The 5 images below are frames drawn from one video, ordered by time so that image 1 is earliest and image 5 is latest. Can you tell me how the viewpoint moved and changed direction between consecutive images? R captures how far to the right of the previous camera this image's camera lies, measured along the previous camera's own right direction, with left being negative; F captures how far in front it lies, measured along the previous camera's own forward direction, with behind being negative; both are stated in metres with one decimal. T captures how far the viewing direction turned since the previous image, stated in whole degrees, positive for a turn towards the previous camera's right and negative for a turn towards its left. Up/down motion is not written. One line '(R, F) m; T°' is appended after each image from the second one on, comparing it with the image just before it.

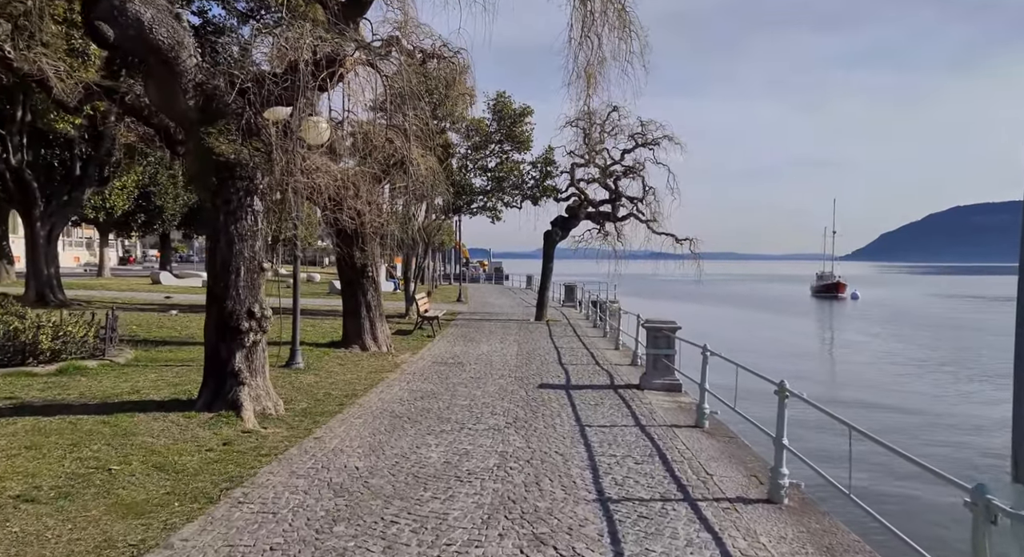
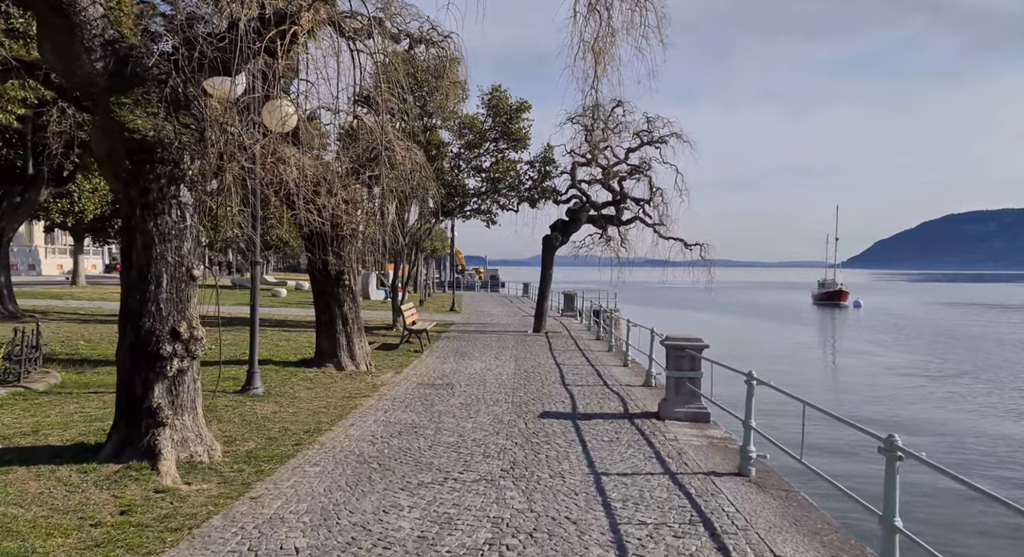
(0.0, +1.7) m; 0°
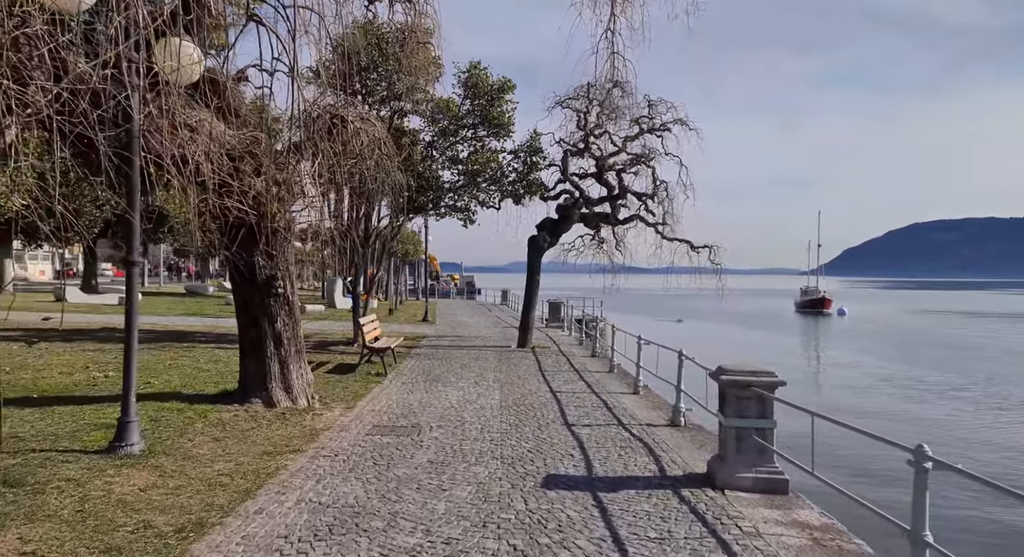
(-0.1, +2.8) m; +2°
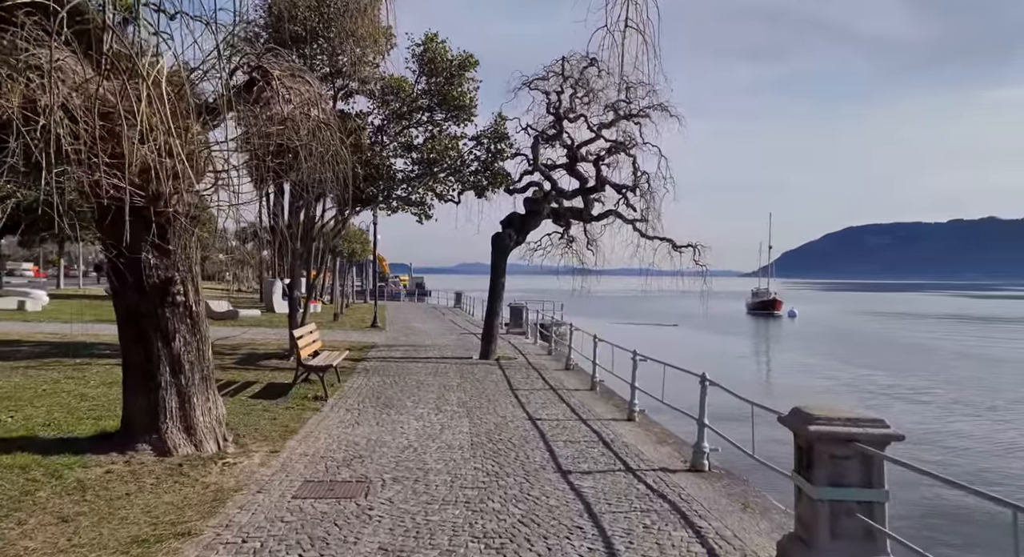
(-0.3, +2.1) m; +4°
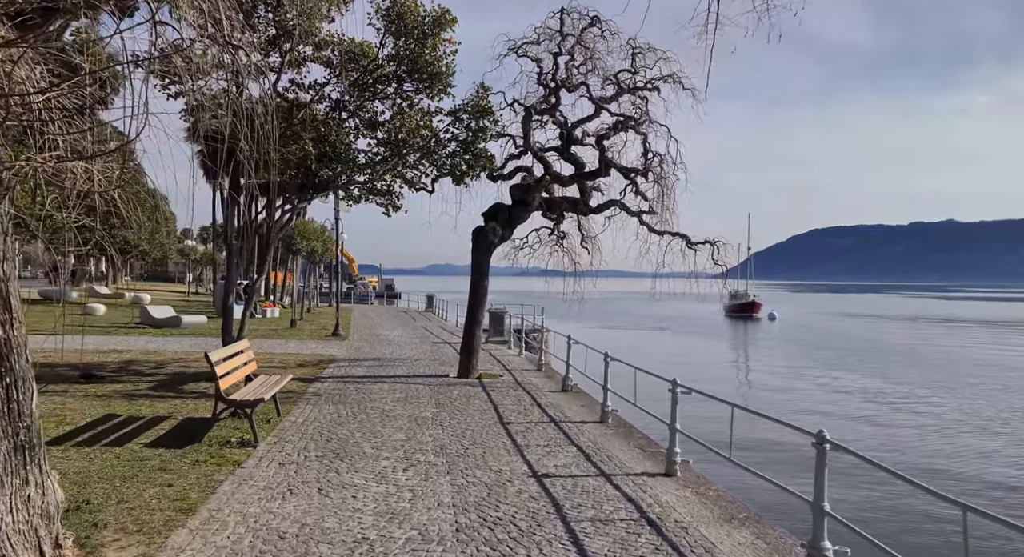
(-0.3, +2.7) m; +2°
